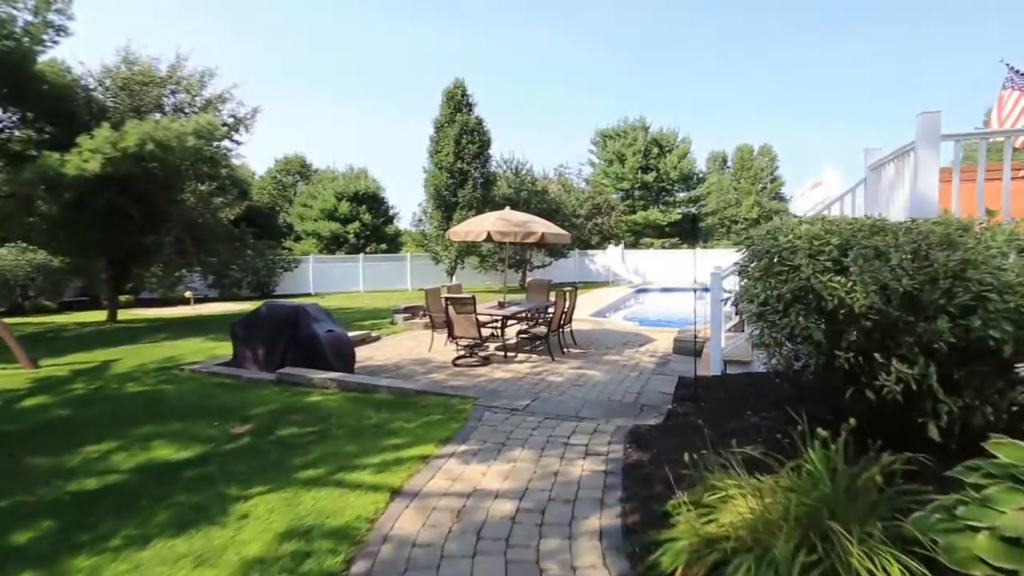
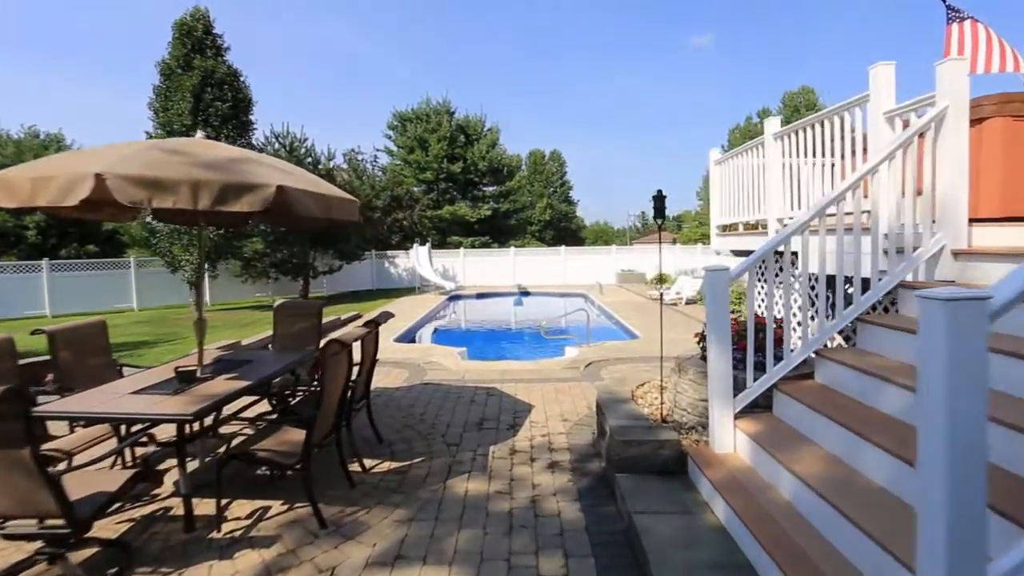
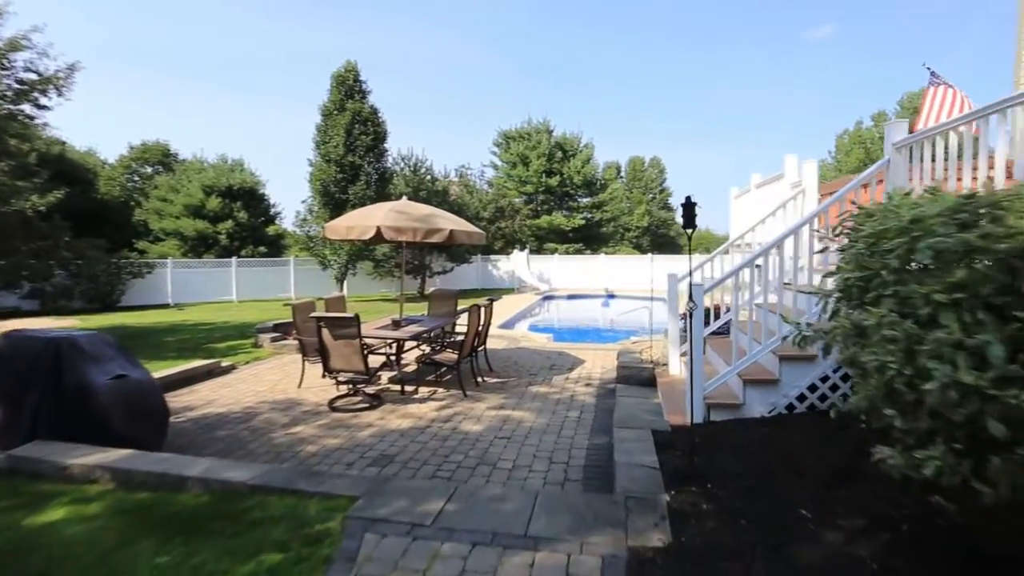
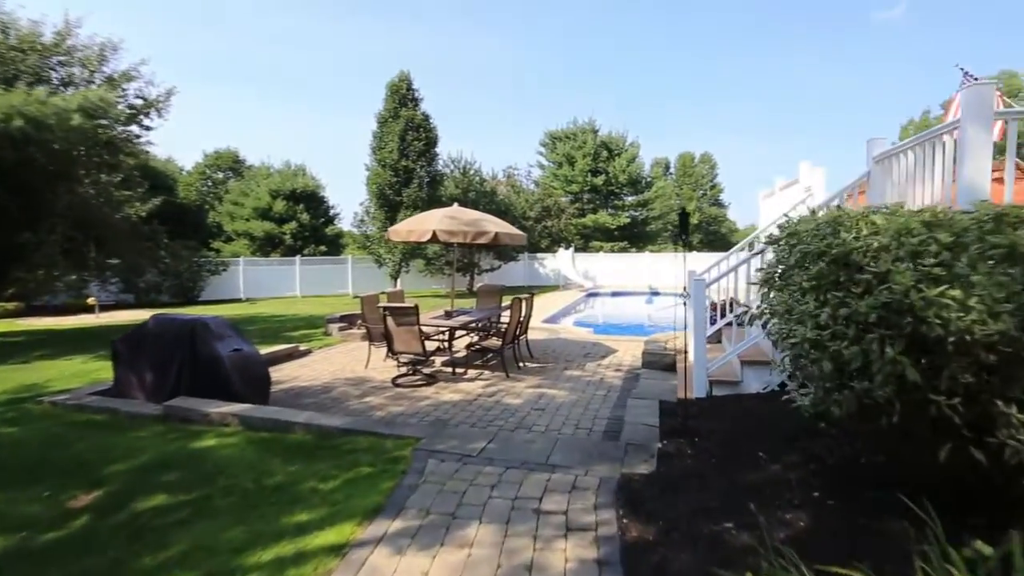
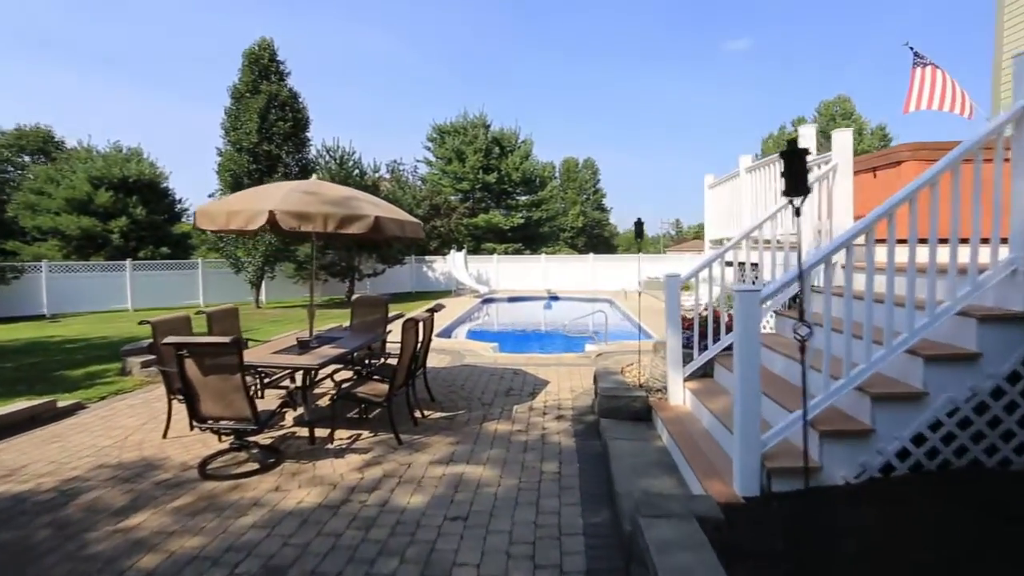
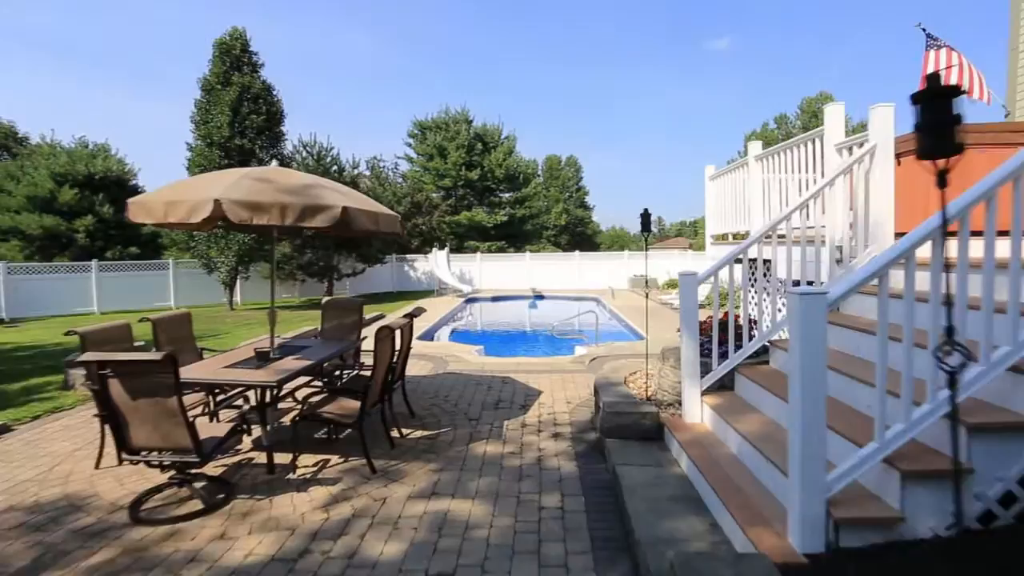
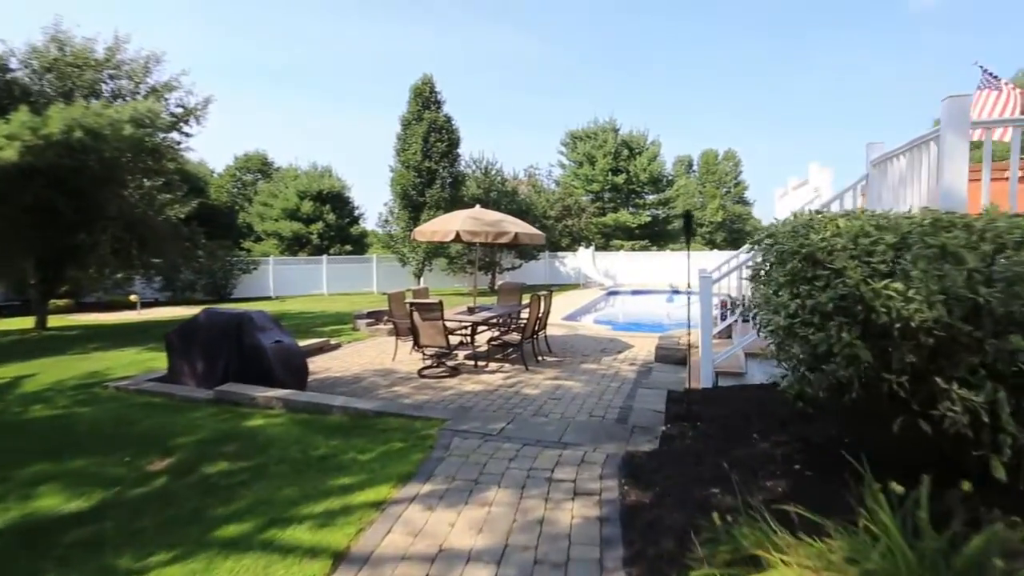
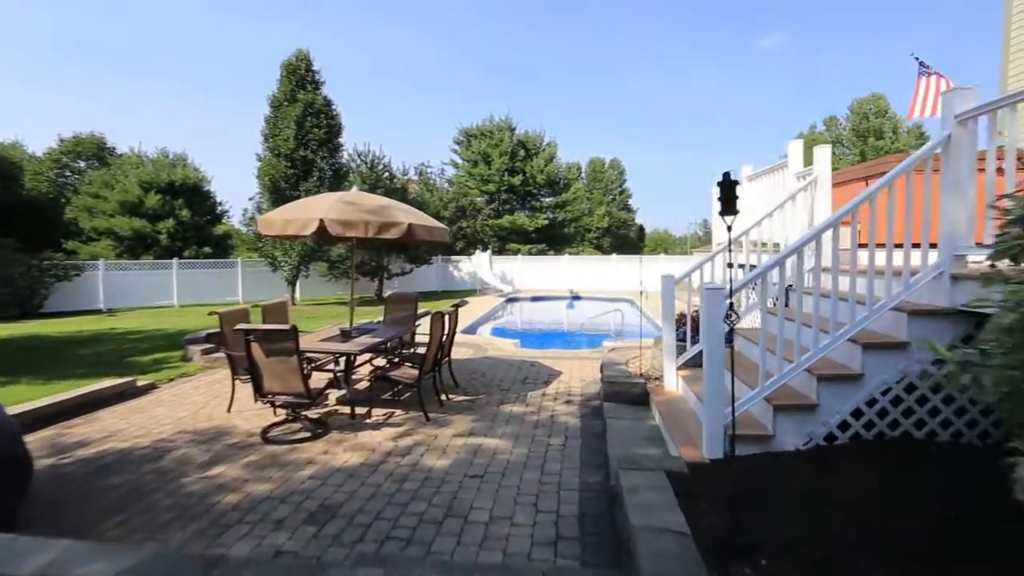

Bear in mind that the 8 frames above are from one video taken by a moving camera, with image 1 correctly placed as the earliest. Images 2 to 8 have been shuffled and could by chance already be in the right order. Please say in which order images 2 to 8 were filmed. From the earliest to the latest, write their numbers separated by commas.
7, 4, 3, 8, 5, 6, 2
